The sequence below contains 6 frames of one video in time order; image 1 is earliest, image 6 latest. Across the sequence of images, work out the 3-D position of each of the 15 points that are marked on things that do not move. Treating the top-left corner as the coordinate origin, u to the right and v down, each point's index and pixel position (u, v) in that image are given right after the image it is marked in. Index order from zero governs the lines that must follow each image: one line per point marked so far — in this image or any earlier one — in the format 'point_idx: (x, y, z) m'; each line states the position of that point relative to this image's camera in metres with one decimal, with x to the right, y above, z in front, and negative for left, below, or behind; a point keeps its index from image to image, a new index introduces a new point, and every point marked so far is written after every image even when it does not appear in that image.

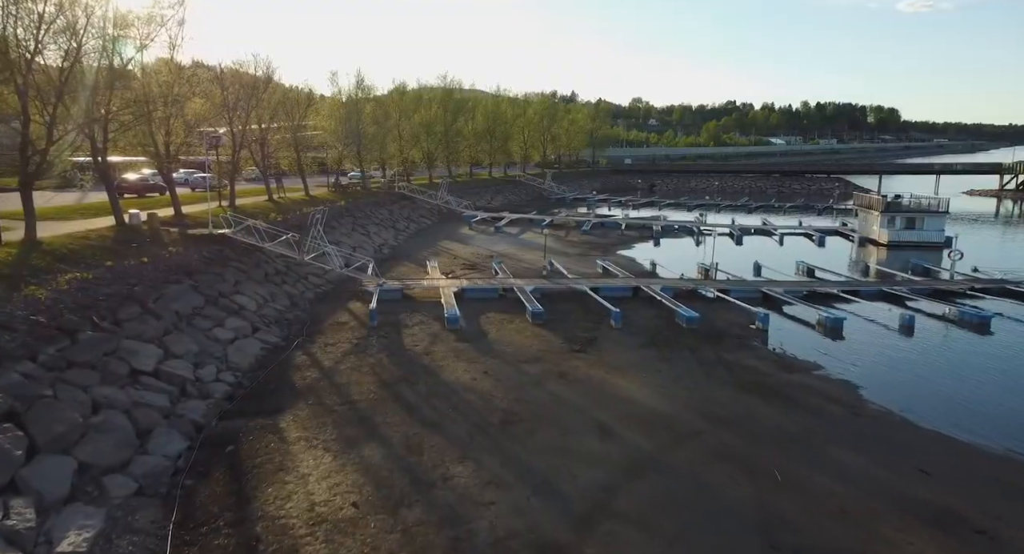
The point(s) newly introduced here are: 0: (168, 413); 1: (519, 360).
0: (-7.4, -2.9, +13.8) m
1: (+0.2, -2.4, +18.5) m
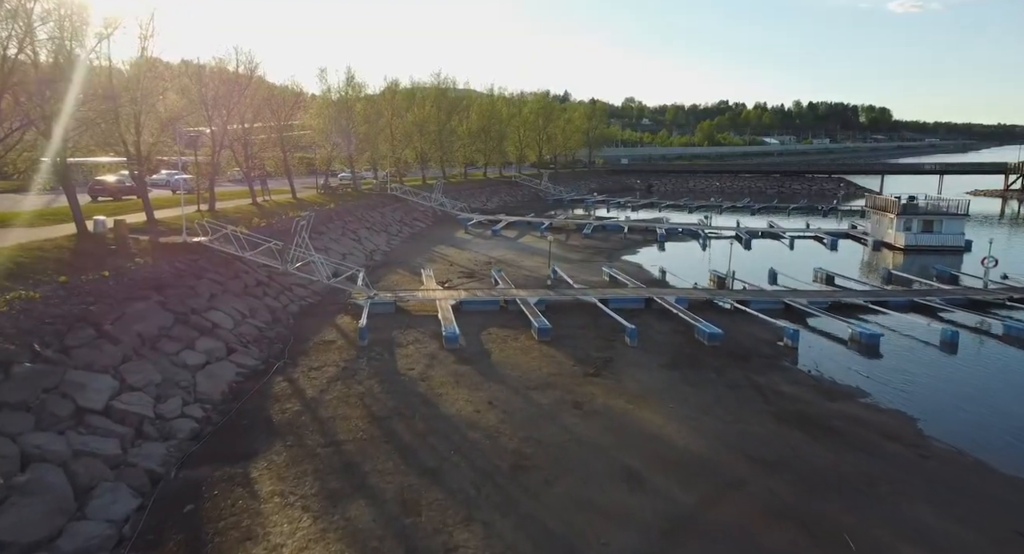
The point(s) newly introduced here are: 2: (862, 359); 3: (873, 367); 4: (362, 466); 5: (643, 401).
0: (-7.2, -3.3, +11.7) m
1: (+0.4, -2.8, +16.4) m
2: (+10.2, -2.4, +18.8) m
3: (+10.1, -2.5, +18.1) m
4: (-2.9, -3.6, +12.2) m
5: (+3.1, -2.9, +15.4) m
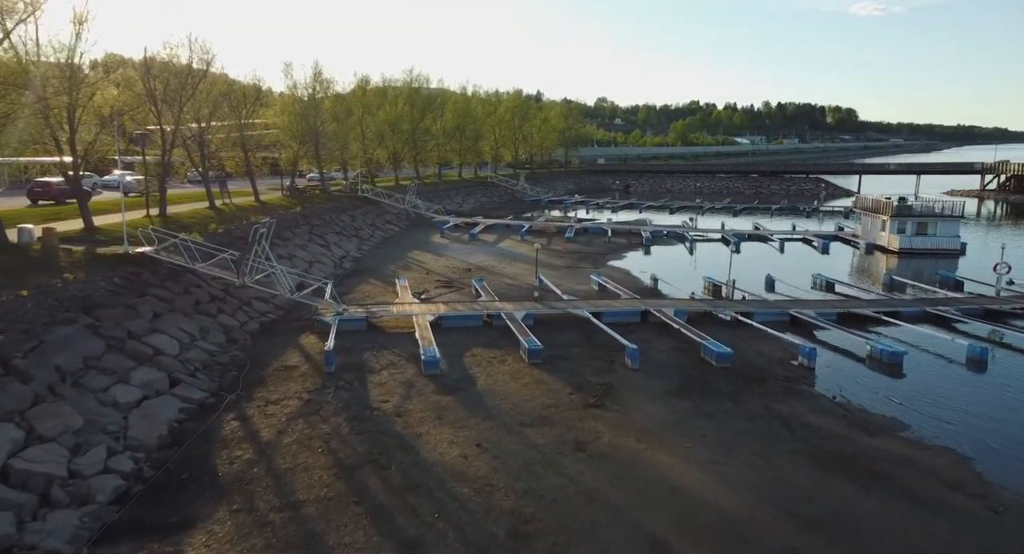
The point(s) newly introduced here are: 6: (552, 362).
0: (-7.2, -3.8, +9.2) m
1: (+0.2, -3.2, +14.2) m
2: (+9.9, -2.7, +17.0) m
3: (+9.9, -2.9, +16.3) m
4: (-2.9, -4.0, +9.9) m
5: (+3.0, -3.3, +13.3) m
6: (+1.1, -2.4, +18.2) m
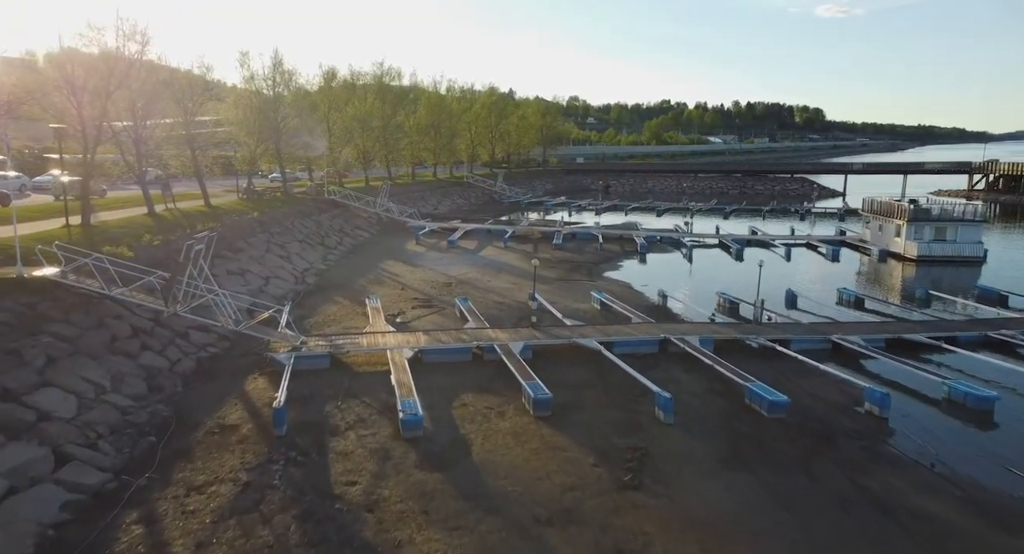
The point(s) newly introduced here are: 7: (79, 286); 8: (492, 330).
0: (-6.7, -4.6, +5.1) m
1: (+0.4, -3.9, +10.4) m
2: (+10.0, -3.3, +13.7) m
3: (+10.0, -3.5, +13.0) m
4: (-2.5, -4.7, +6.0) m
5: (+3.2, -4.0, +9.6) m
6: (+1.2, -3.1, +14.5) m
7: (-11.0, -0.3, +16.4) m
8: (-0.6, -1.6, +19.5) m
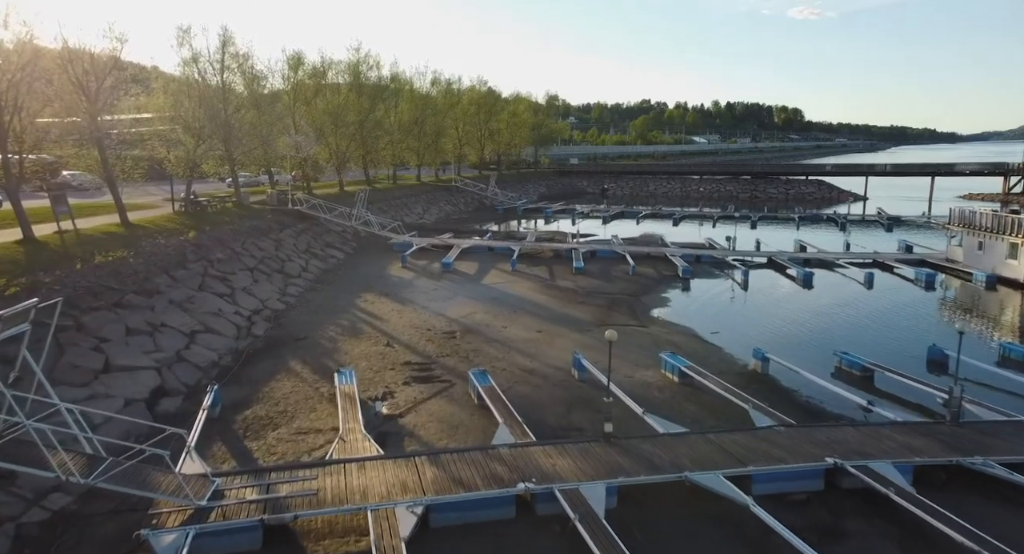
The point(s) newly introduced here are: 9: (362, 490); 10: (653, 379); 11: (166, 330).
0: (-5.1, -6.1, -3.0) m
1: (+1.9, -5.4, +2.6) m
2: (+11.3, -4.8, +6.1) m
3: (+11.4, -5.0, +5.4) m
4: (-0.9, -6.3, -1.9) m
5: (+4.7, -5.5, +1.9) m
6: (+2.5, -4.6, +6.7) m
7: (-9.8, -1.9, +8.2) m
8: (+0.6, -3.2, +11.6) m
9: (-2.5, -3.4, +10.5) m
10: (+3.8, -2.6, +17.2) m
11: (-9.7, -1.4, +18.1) m
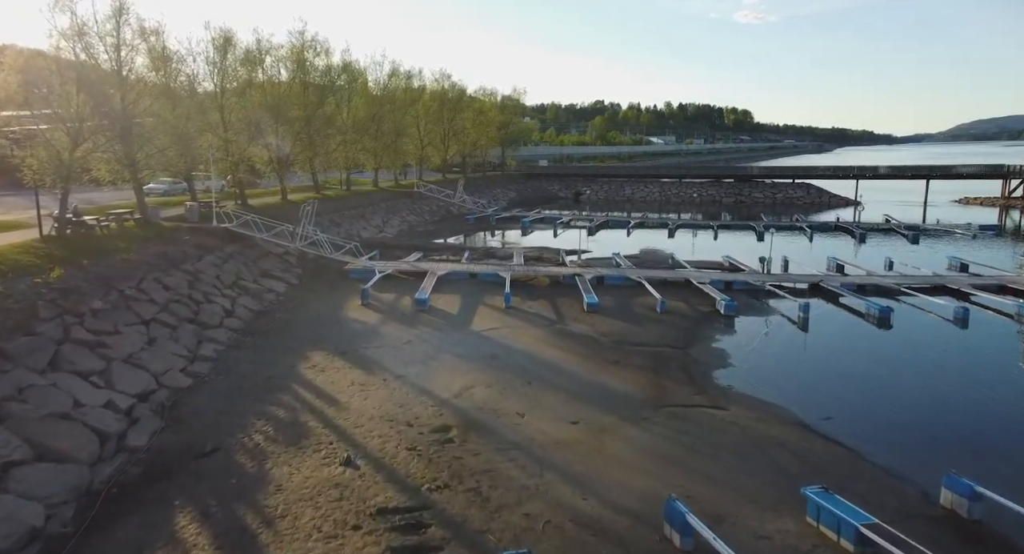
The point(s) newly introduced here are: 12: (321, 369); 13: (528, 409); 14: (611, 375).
0: (-2.7, -7.7, -10.6) m
1: (+3.8, -6.9, -4.6) m
2: (+13.0, -6.2, -0.4) m
3: (+13.1, -6.3, -1.1) m
4: (+1.4, -7.8, -9.3) m
5: (+6.7, -7.0, -5.1) m
6: (+4.1, -6.0, -0.5) m
7: (-8.2, -3.5, +0.2) m
8: (+1.8, -4.7, +4.4) m
9: (-1.1, -5.0, +3.0) m
10: (+4.7, -4.1, +10.1) m
11: (-8.9, -3.0, +10.1) m
12: (-5.4, -2.5, +18.0) m
13: (+0.4, -3.0, +15.3) m
14: (+2.8, -2.5, +17.8) m
